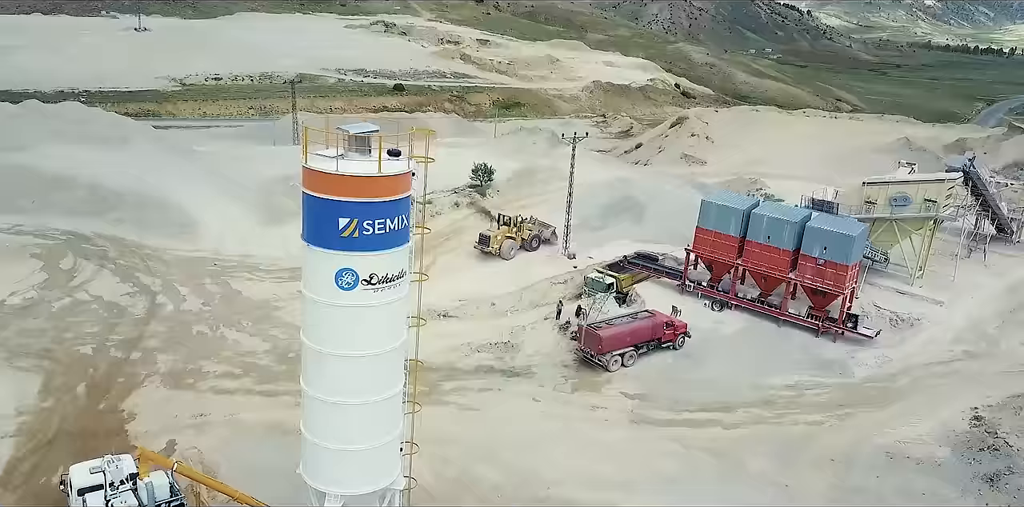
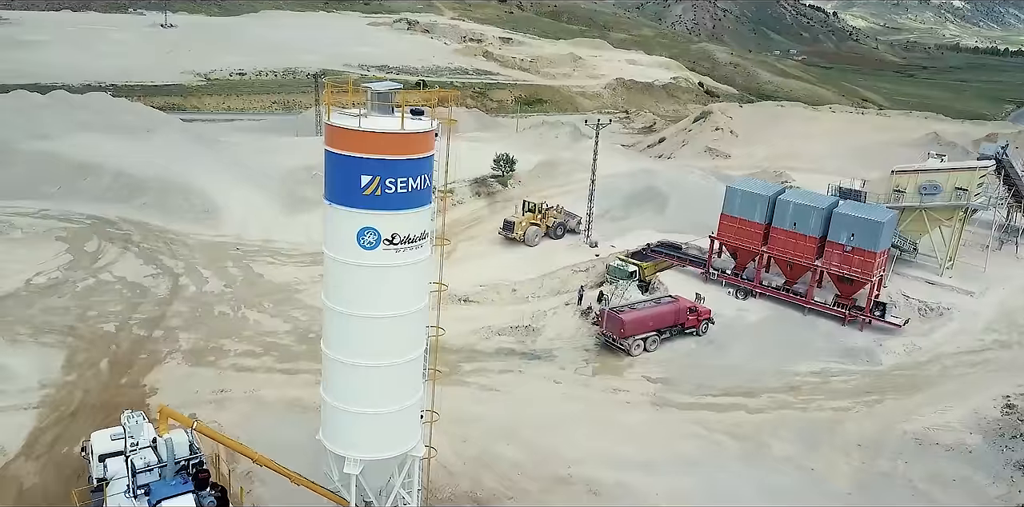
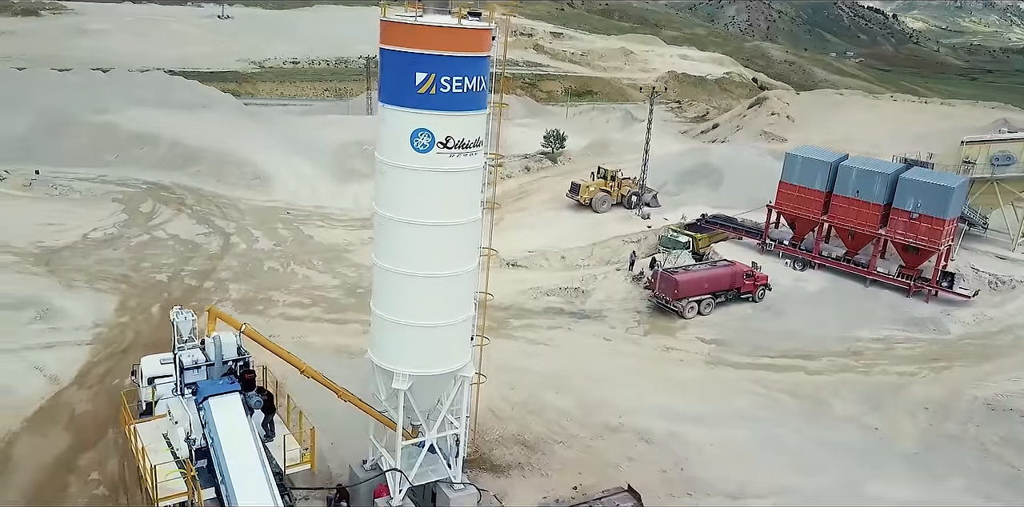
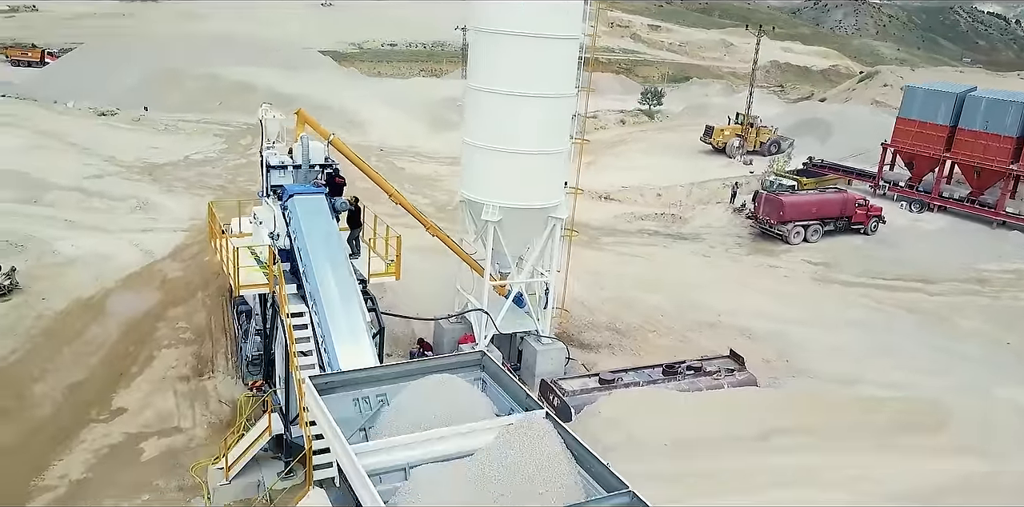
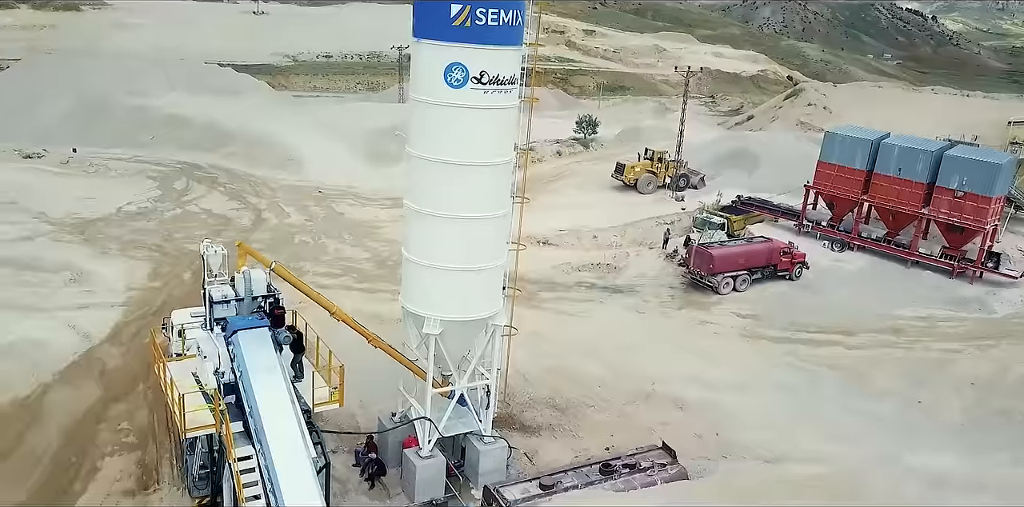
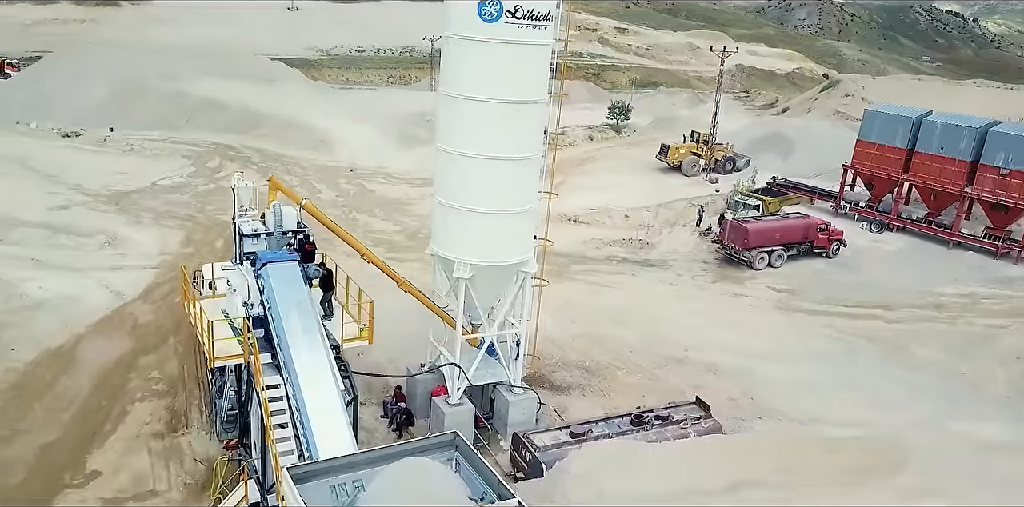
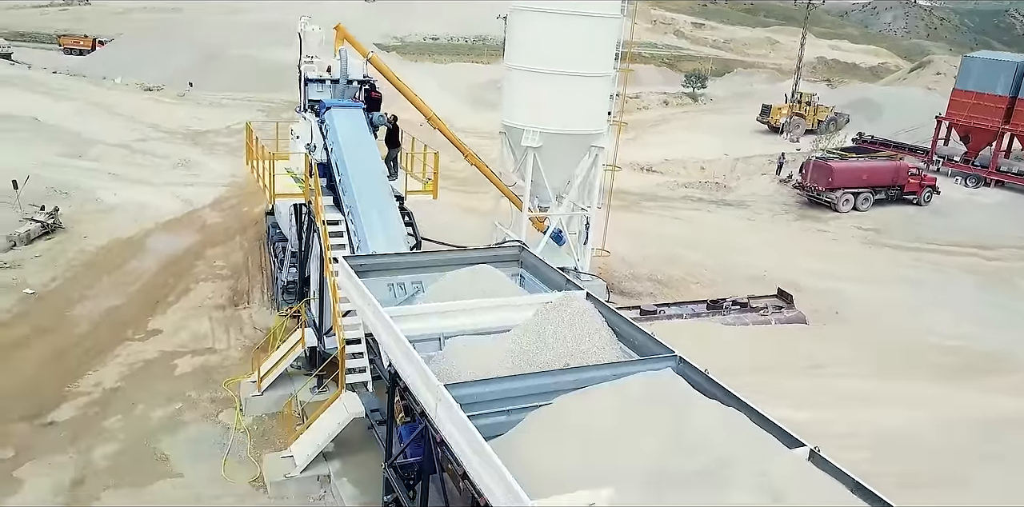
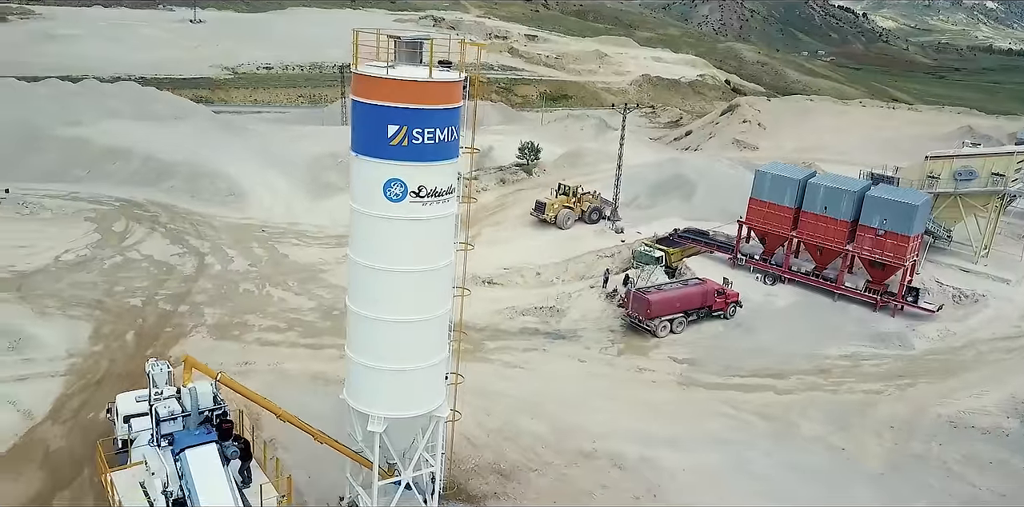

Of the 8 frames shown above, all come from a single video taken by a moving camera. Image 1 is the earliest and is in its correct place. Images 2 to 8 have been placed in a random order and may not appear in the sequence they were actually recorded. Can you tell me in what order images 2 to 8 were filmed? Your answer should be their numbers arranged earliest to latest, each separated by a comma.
2, 8, 3, 5, 6, 4, 7
